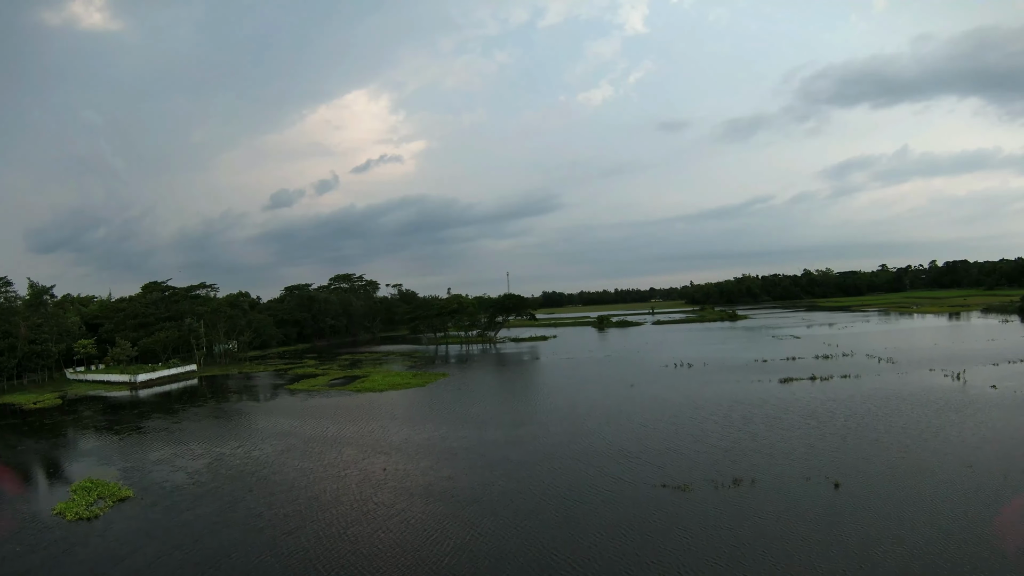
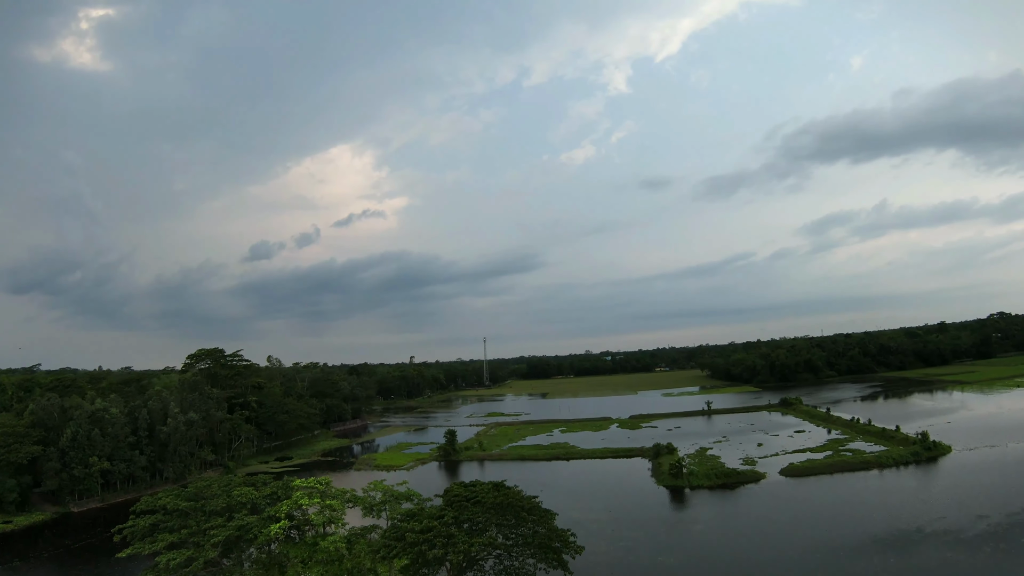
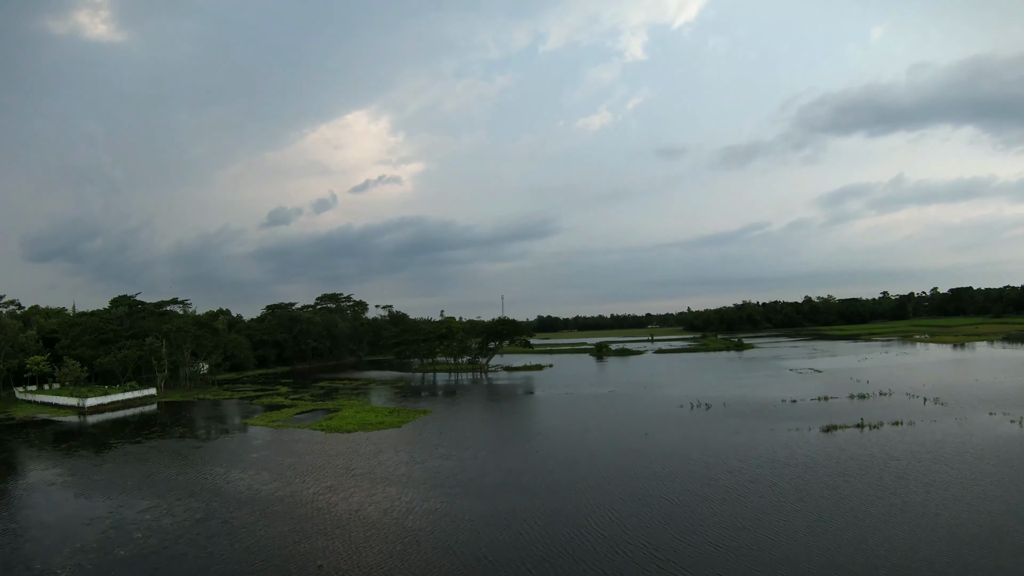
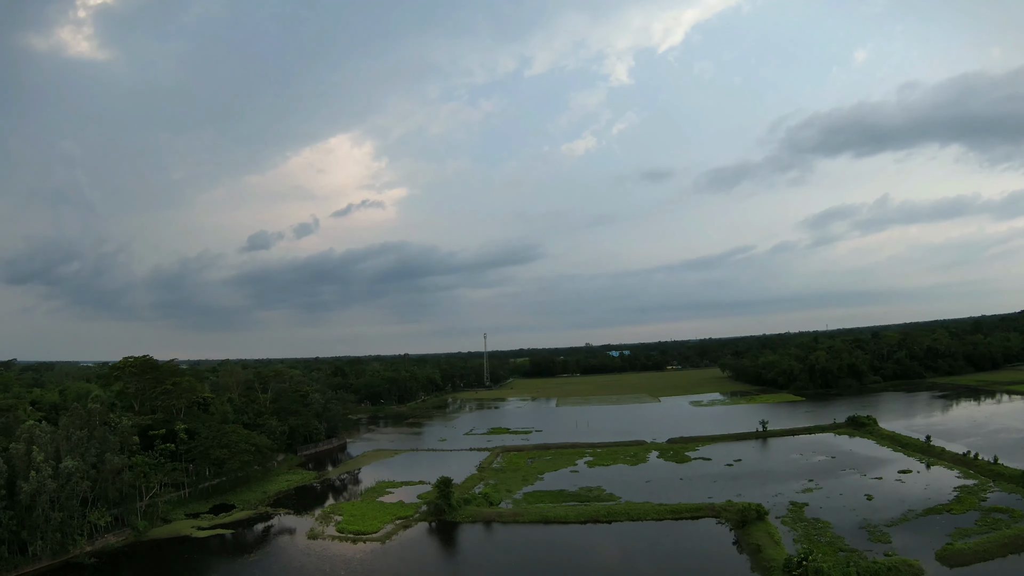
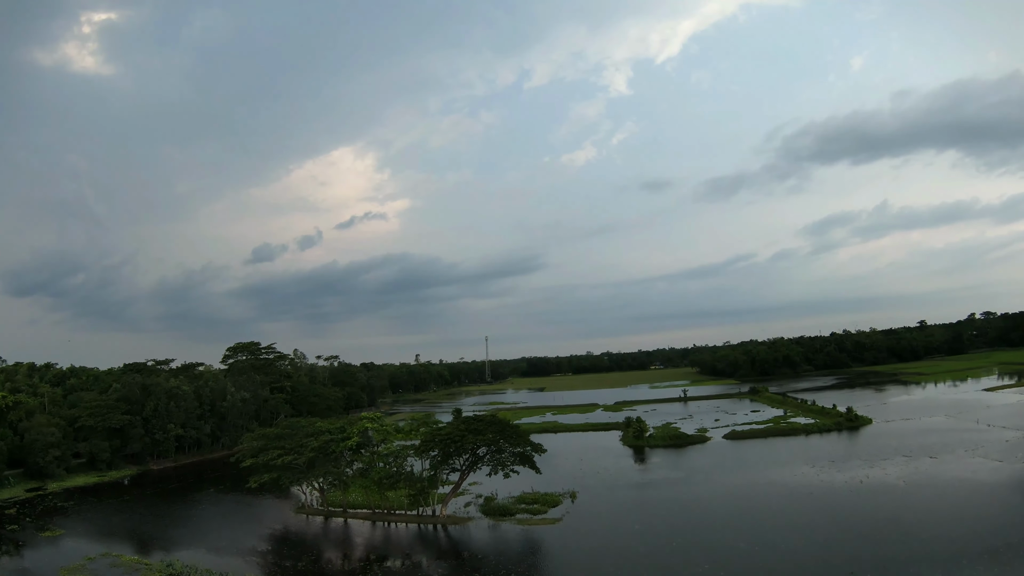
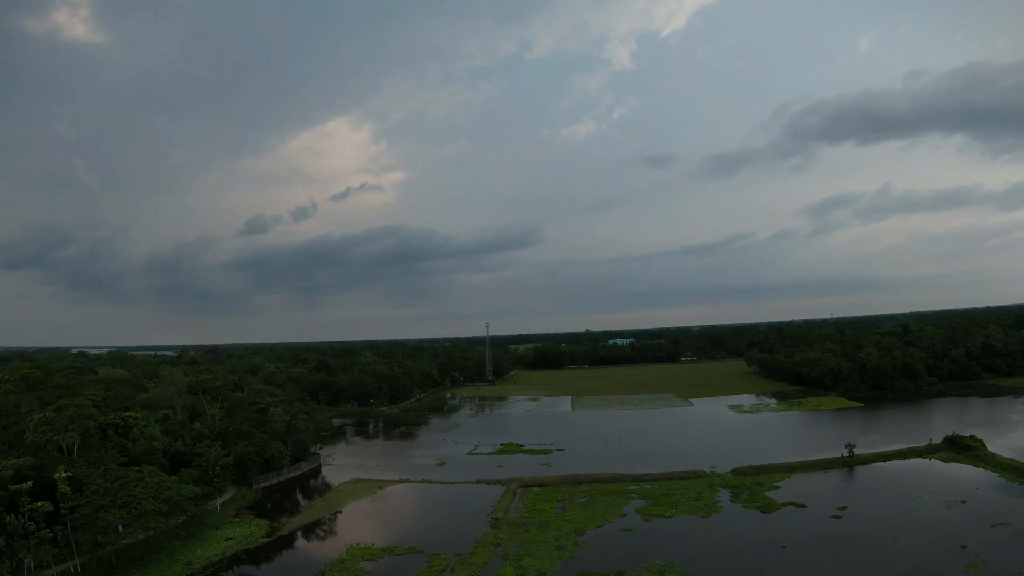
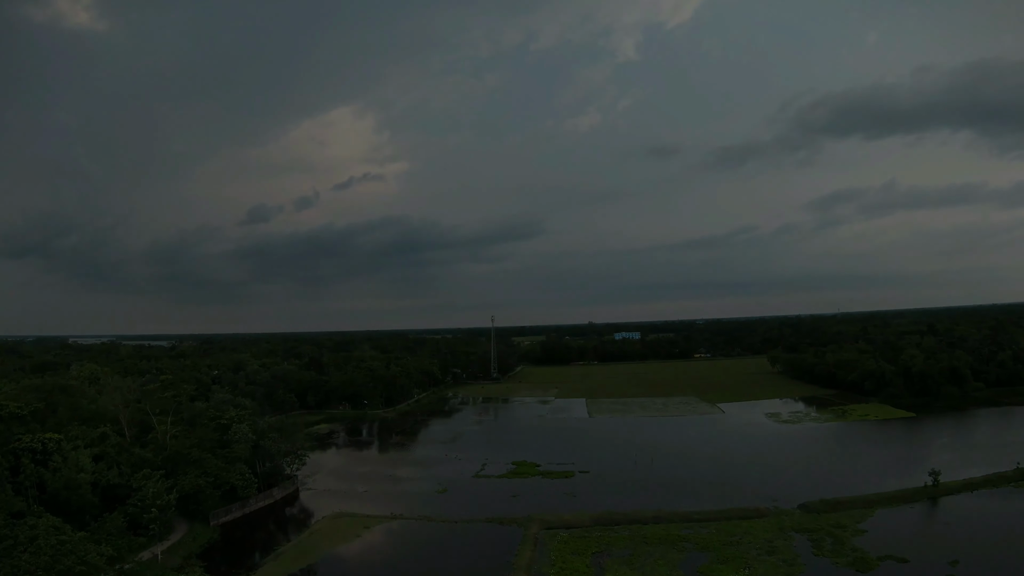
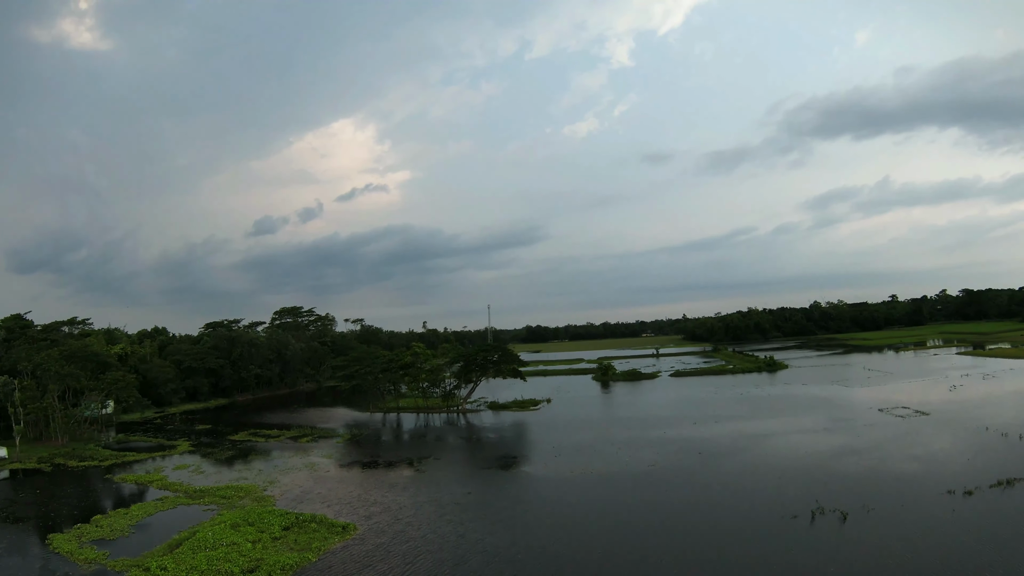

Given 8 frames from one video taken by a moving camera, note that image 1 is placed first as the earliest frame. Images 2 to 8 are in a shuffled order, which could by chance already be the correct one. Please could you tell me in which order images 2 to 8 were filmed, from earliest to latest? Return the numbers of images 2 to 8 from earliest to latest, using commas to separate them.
3, 8, 5, 2, 4, 6, 7
